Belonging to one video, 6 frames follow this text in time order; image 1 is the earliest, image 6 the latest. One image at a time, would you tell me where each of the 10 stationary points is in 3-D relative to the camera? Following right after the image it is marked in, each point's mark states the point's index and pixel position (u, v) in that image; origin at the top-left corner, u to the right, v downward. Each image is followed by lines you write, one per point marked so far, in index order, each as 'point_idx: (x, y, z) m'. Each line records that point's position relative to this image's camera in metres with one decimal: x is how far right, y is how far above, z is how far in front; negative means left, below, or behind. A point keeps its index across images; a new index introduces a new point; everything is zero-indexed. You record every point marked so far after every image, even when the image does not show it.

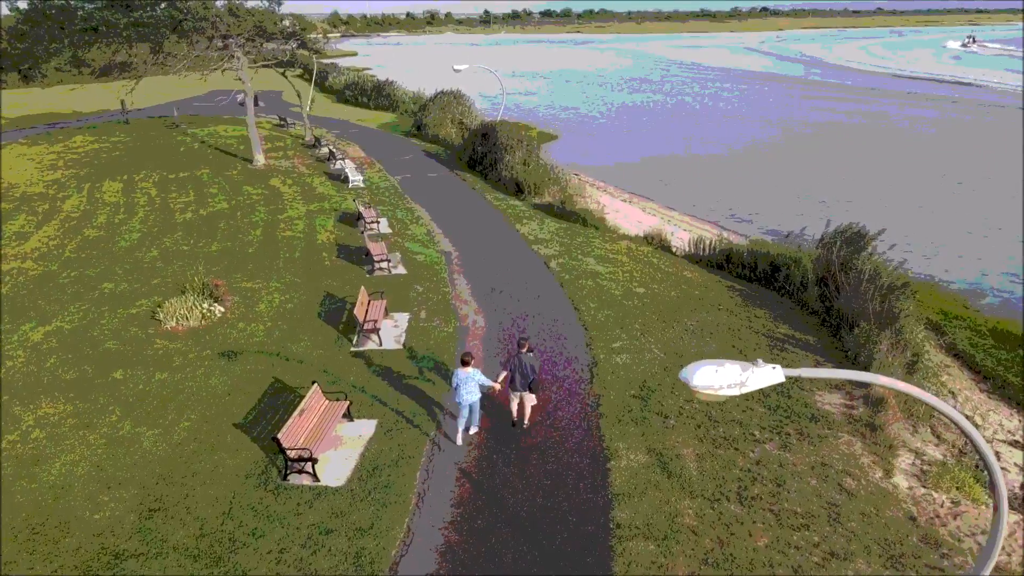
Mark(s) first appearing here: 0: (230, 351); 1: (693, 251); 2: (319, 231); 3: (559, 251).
0: (-4.9, -1.1, +12.8) m
1: (+4.5, +0.9, +18.4) m
2: (-5.1, +1.5, +19.8) m
3: (+1.1, +0.9, +18.3) m
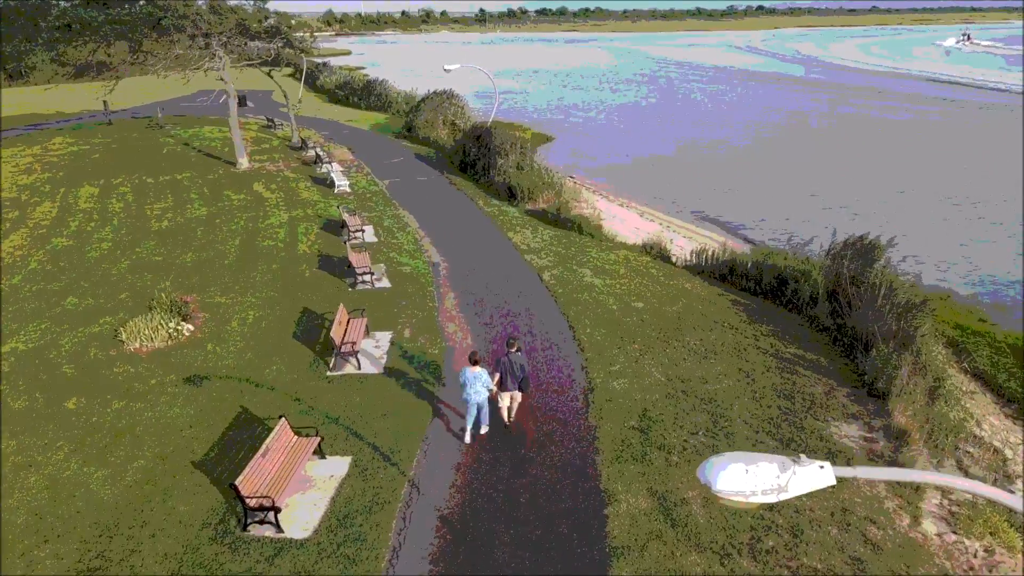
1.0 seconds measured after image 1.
0: (-5.0, -1.4, +11.8) m
1: (+4.3, +0.6, +17.4) m
2: (-5.4, +1.2, +18.8) m
3: (+0.9, +0.6, +17.3) m
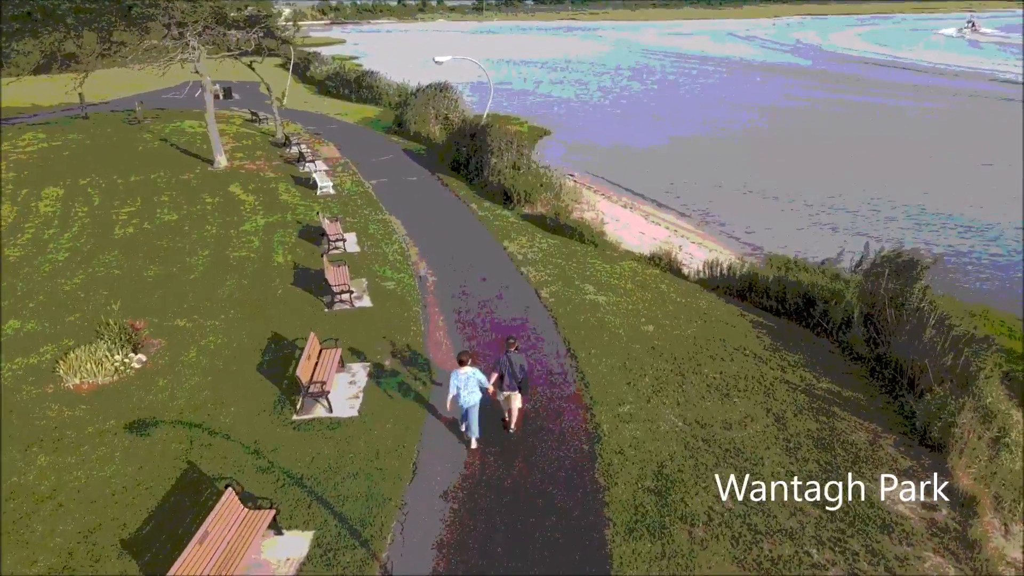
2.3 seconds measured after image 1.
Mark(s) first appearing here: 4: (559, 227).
0: (-5.1, -1.8, +10.2) m
1: (+4.2, +0.3, +15.8) m
2: (-5.5, +0.9, +17.2) m
3: (+0.8, +0.3, +15.7) m
4: (+1.2, +1.5, +18.8) m
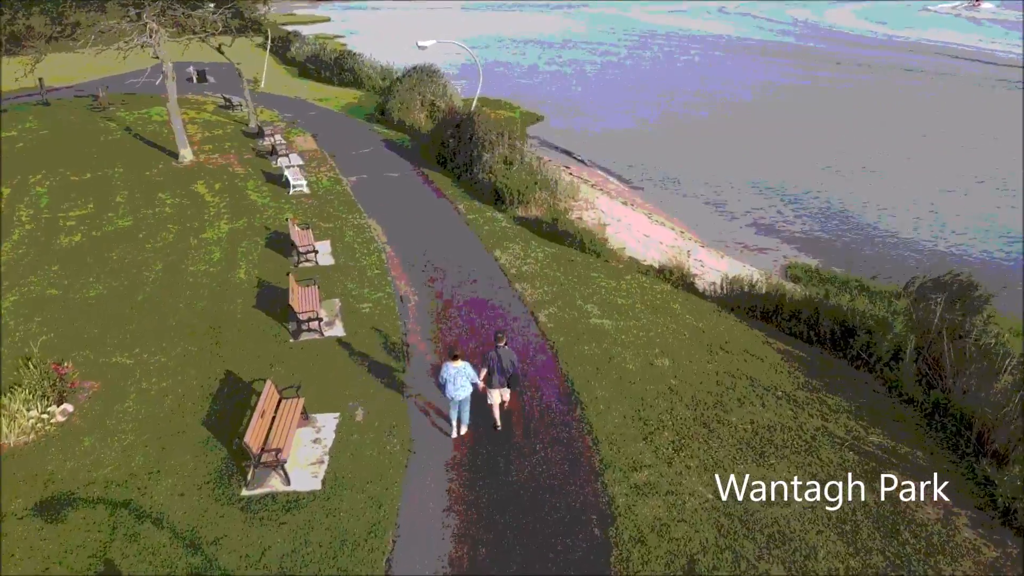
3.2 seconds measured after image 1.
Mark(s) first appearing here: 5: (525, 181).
0: (-5.2, -2.4, +8.4) m
1: (+4.1, -0.1, +14.1) m
2: (-5.6, +0.5, +15.2) m
3: (+0.7, -0.1, +13.9) m
4: (+1.0, +1.3, +17.0) m
5: (+0.3, +2.8, +19.4) m
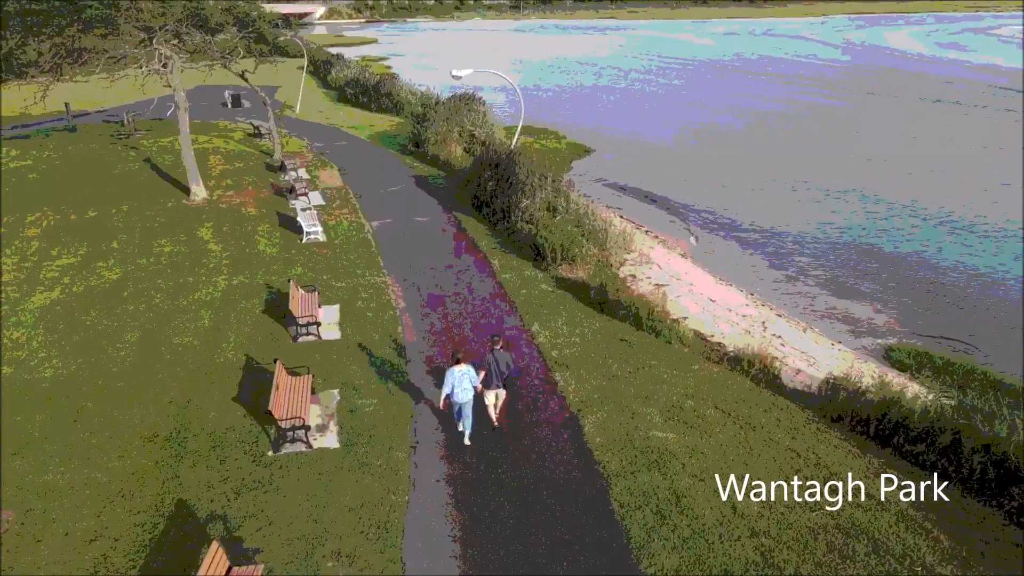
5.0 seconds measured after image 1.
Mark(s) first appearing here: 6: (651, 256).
0: (-4.9, -3.5, +5.9) m
1: (+4.7, -1.6, +11.1) m
2: (-4.9, -0.8, +12.9) m
3: (+1.3, -1.5, +11.2) m
4: (+1.8, -0.2, +14.2) m
5: (+1.3, +1.3, +16.7) m
6: (+3.6, +0.8, +19.2) m
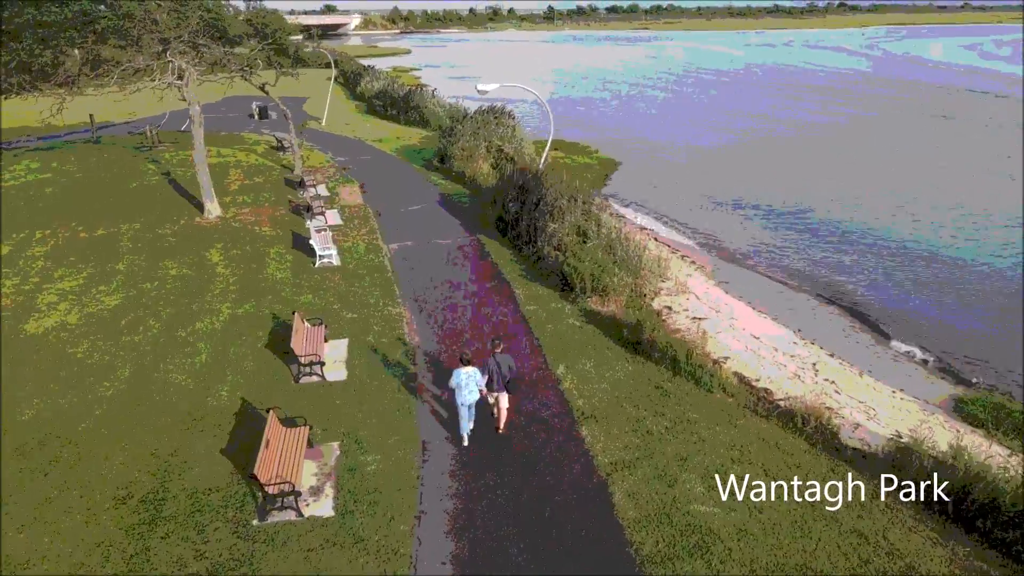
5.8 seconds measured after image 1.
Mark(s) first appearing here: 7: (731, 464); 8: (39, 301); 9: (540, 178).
0: (-4.9, -4.0, +4.8) m
1: (+4.9, -2.2, +9.6) m
2: (-4.6, -1.3, +11.8) m
3: (+1.6, -2.1, +9.8) m
4: (+2.2, -0.9, +12.9) m
5: (+1.8, +0.6, +15.4) m
6: (+4.2, +0.1, +17.8) m
7: (+2.8, -2.3, +9.4) m
8: (-9.4, -0.3, +14.8) m
9: (+0.7, +2.9, +18.7) m
